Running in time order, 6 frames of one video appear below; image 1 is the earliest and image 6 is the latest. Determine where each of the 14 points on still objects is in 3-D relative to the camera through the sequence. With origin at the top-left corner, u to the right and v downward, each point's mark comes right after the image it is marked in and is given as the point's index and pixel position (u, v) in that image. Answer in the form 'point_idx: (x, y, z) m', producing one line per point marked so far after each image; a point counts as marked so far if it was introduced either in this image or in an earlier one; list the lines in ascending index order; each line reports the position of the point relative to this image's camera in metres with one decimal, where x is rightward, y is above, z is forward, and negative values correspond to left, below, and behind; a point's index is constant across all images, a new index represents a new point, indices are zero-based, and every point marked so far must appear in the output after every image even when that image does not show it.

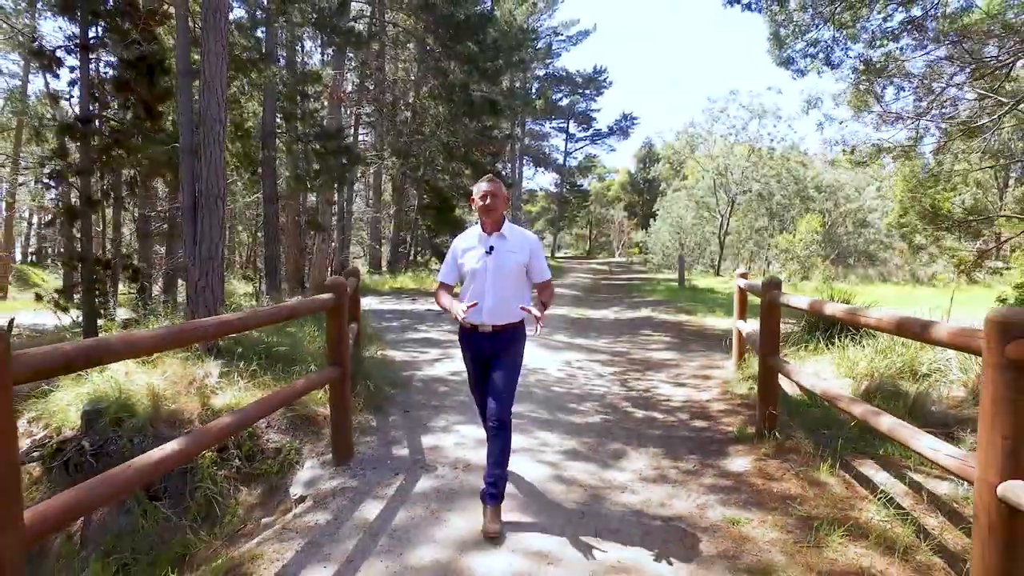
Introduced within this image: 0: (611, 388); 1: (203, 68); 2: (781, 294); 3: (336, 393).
0: (+0.9, -0.9, +5.7) m
1: (-2.9, +2.1, +6.0) m
2: (+1.7, 0.0, +4.1) m
3: (-1.0, -0.6, +3.8) m
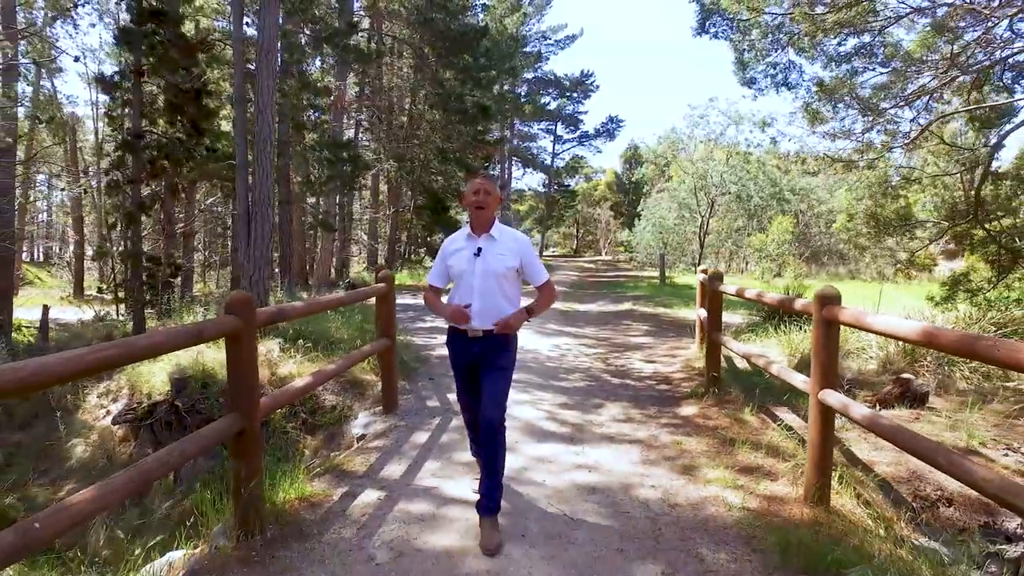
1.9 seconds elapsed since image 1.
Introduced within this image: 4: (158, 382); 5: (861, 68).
0: (+0.9, -0.8, +6.9) m
1: (-2.9, +2.1, +7.2) m
2: (+1.8, 0.0, +5.4) m
3: (-1.0, -0.6, +5.0) m
4: (-3.6, -0.9, +6.3) m
5: (+4.9, +3.1, +8.8) m
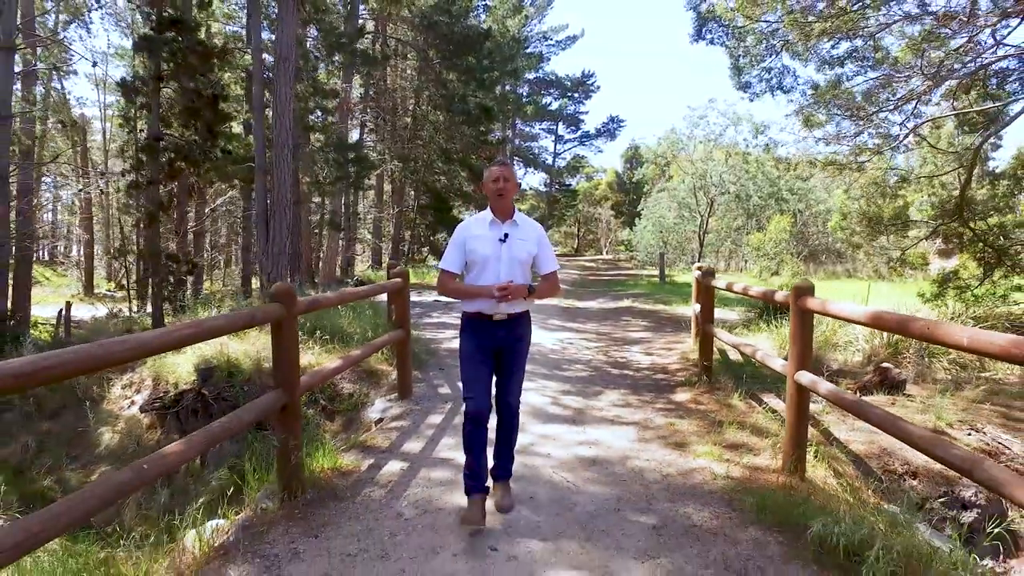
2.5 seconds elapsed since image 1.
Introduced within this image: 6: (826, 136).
0: (+1.0, -0.8, +7.3) m
1: (-2.8, +2.2, +7.6) m
2: (+1.8, +0.1, +5.7) m
3: (-0.9, -0.5, +5.3) m
4: (-3.5, -0.9, +6.7) m
5: (+5.0, +3.2, +9.2) m
6: (+4.7, +2.3, +9.4) m
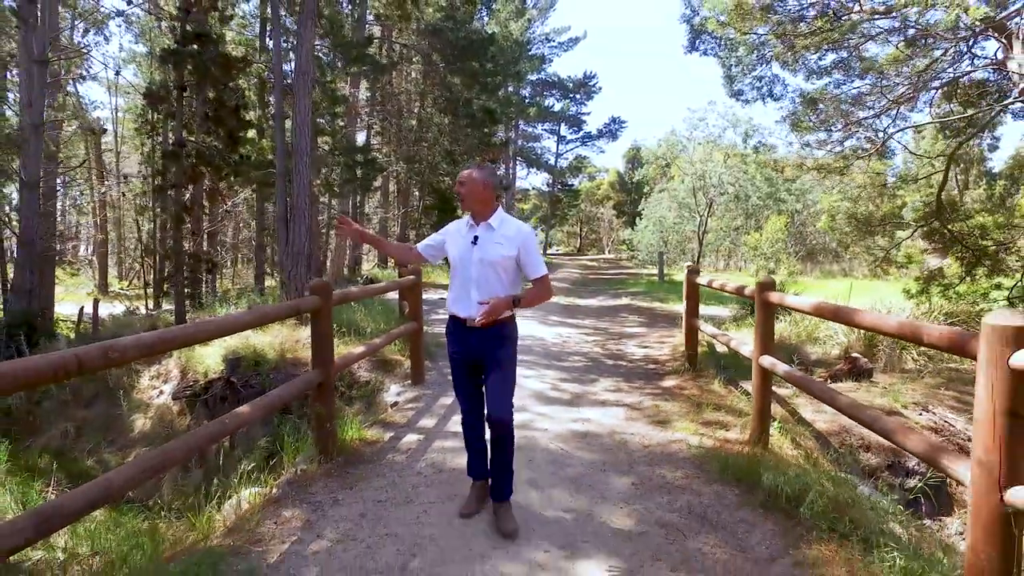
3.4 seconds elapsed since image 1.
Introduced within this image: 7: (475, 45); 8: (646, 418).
0: (+1.0, -0.8, +7.9) m
1: (-2.8, +2.2, +8.1) m
2: (+1.9, +0.1, +6.3) m
3: (-0.9, -0.5, +5.9) m
4: (-3.5, -0.9, +7.3) m
5: (+5.0, +3.2, +9.7) m
6: (+4.8, +2.3, +9.9) m
7: (-0.9, +6.2, +16.1) m
8: (+1.0, -1.0, +4.8) m
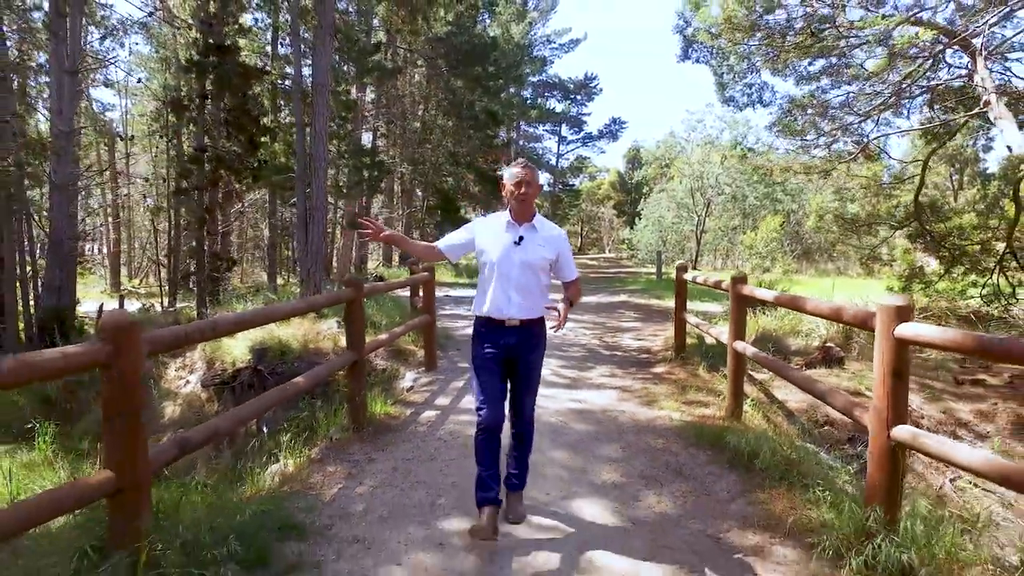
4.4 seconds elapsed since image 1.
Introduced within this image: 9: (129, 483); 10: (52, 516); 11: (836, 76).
0: (+1.0, -0.7, +8.5) m
1: (-2.8, +2.3, +8.7) m
2: (+1.9, +0.1, +6.9) m
3: (-0.9, -0.5, +6.5) m
4: (-3.4, -0.8, +7.9) m
5: (+5.1, +3.2, +10.3) m
6: (+4.8, +2.4, +10.5) m
7: (-0.9, +6.3, +16.7) m
8: (+1.1, -0.9, +5.3) m
9: (-1.3, -0.7, +2.1) m
10: (-1.4, -0.7, +1.9) m
11: (+5.0, +3.3, +9.7) m
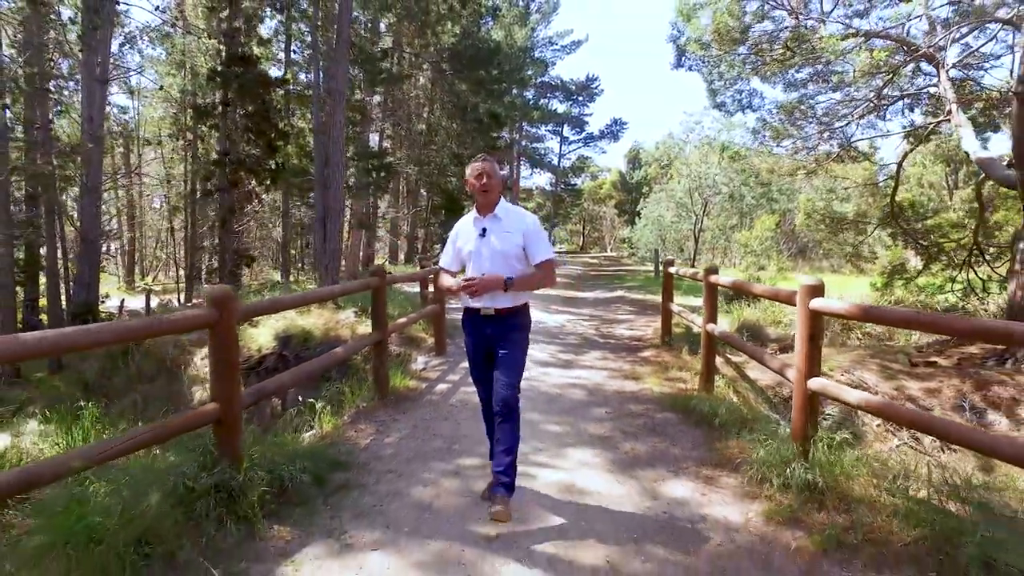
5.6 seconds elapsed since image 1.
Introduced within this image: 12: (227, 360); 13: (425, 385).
0: (+1.1, -0.6, +9.2) m
1: (-2.7, +2.4, +9.4) m
2: (+1.9, +0.2, +7.6) m
3: (-0.9, -0.4, +7.2) m
4: (-3.4, -0.7, +8.6) m
5: (+5.1, +3.3, +11.0) m
6: (+4.9, +2.5, +11.2) m
7: (-0.8, +6.4, +17.4) m
8: (+1.1, -0.9, +6.0) m
9: (-1.3, -0.6, +2.8) m
10: (-1.4, -0.6, +2.6) m
11: (+5.0, +3.4, +10.4) m
12: (-1.3, -0.3, +2.8) m
13: (-0.8, -0.9, +5.6) m
